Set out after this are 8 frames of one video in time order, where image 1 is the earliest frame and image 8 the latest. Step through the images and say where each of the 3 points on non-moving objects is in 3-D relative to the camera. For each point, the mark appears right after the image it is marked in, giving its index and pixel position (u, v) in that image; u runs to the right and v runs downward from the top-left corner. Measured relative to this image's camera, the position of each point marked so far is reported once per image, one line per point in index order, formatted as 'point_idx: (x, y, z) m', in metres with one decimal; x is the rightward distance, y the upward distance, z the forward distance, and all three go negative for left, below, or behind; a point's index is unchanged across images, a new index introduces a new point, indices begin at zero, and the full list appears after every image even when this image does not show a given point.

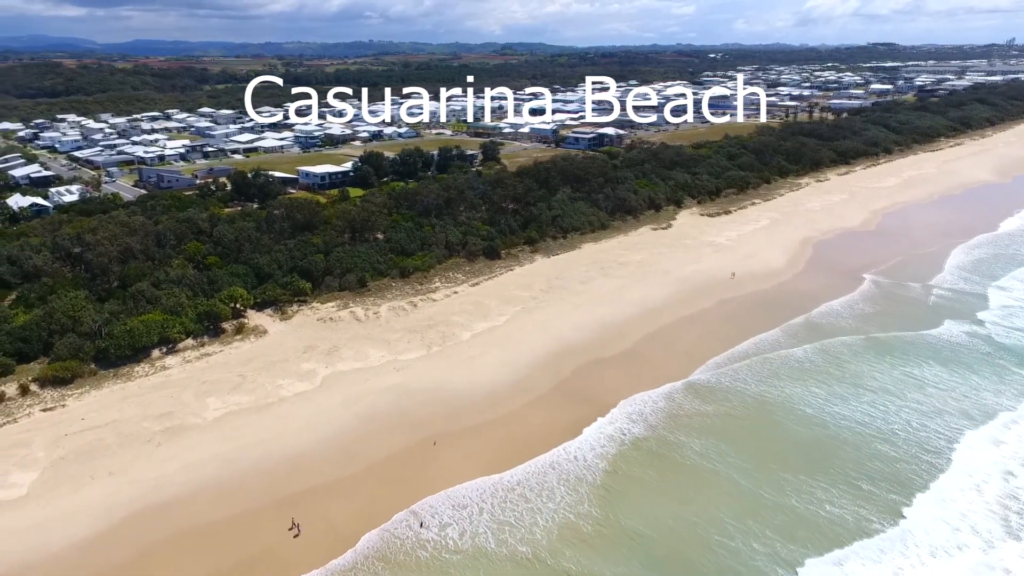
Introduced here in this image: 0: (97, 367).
0: (-11.9, -2.3, +19.5) m
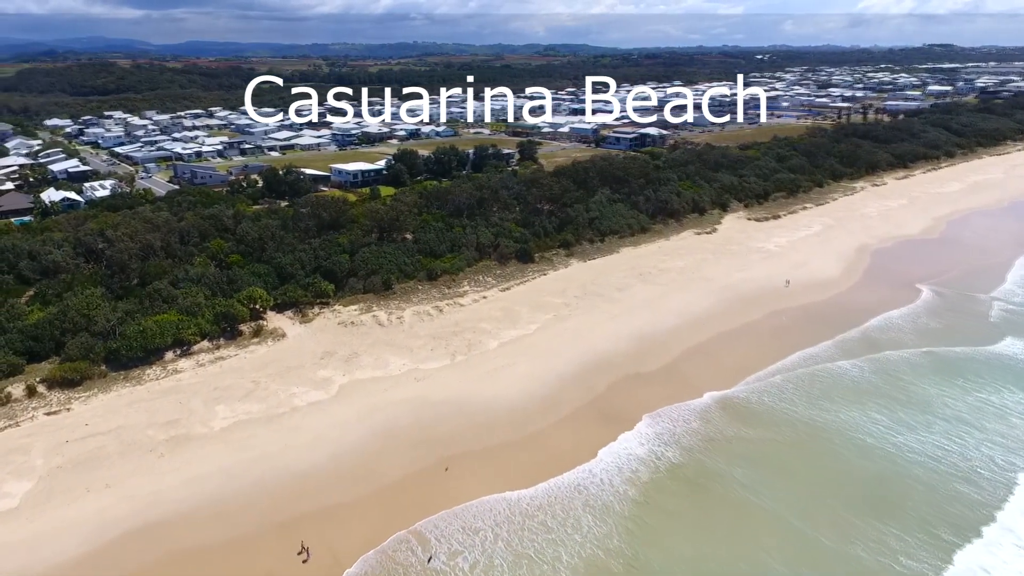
0: (-11.1, -2.2, +18.7) m
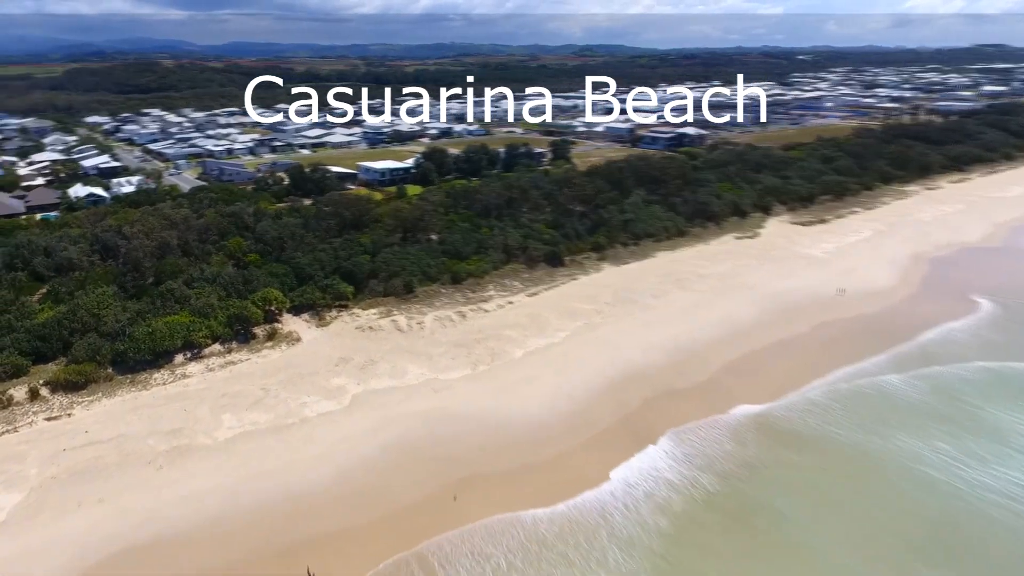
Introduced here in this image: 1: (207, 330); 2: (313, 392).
0: (-10.5, -2.2, +17.9) m
1: (-8.7, -1.2, +19.4) m
2: (-5.1, -2.7, +17.4) m
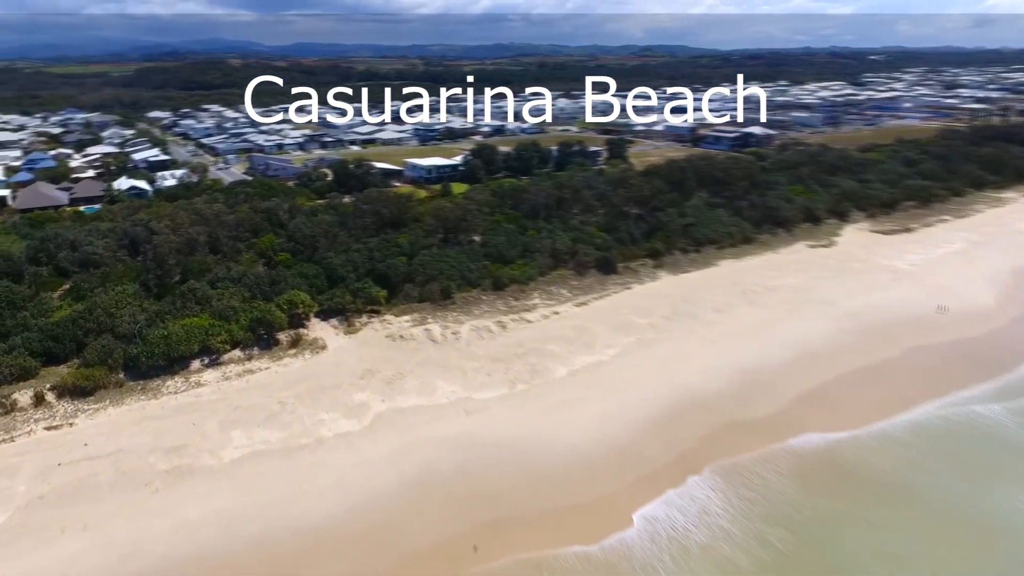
0: (-9.4, -2.2, +16.7) m
1: (-7.5, -1.2, +18.0) m
2: (-4.1, -2.8, +15.8) m
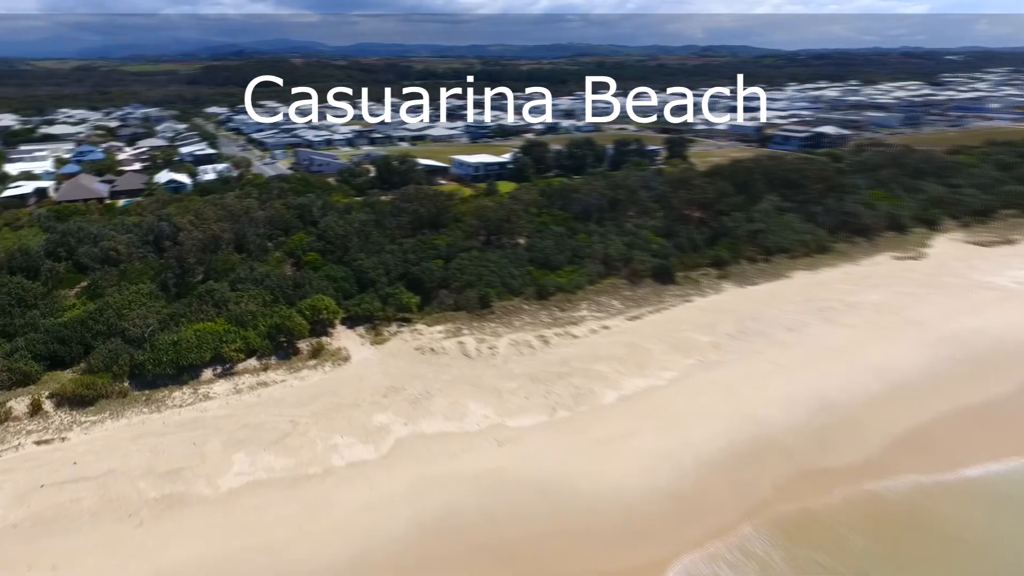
0: (-8.6, -2.2, +15.3) m
1: (-6.5, -1.3, +16.5) m
2: (-3.4, -2.9, +14.0) m
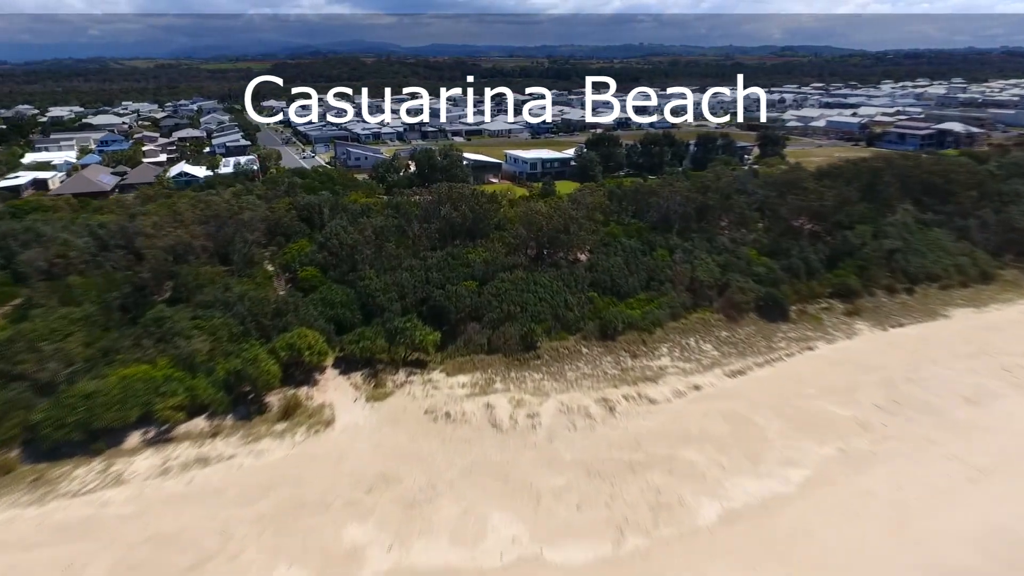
0: (-7.8, -2.7, +10.9) m
1: (-5.7, -1.9, +11.9) m
2: (-2.8, -3.6, +9.1) m
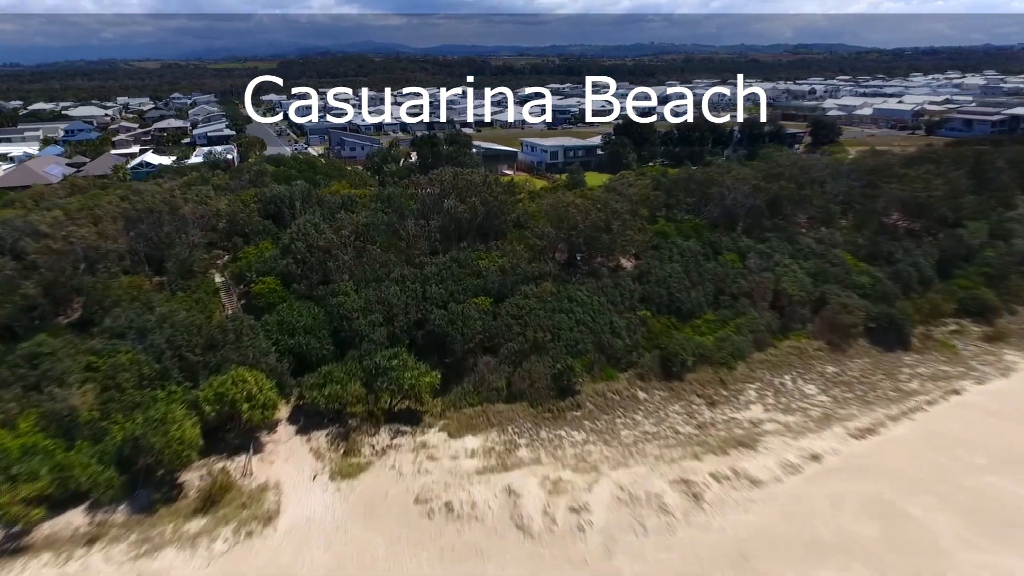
0: (-7.5, -3.0, +6.9) m
1: (-5.3, -2.2, +7.8) m
2: (-2.5, -3.9, +5.0) m
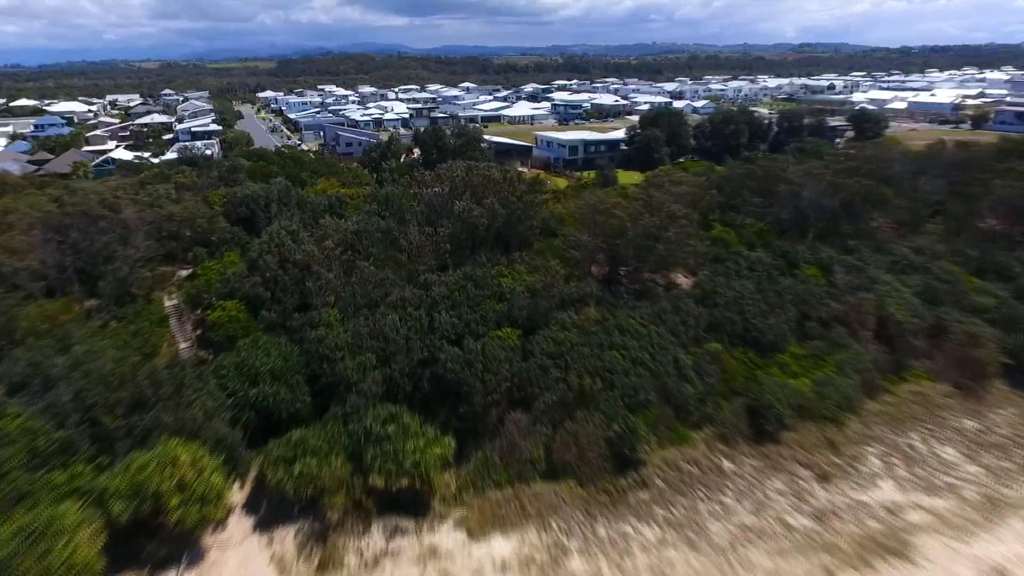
0: (-7.0, -3.4, +4.1) m
1: (-4.8, -2.5, +5.0) m
2: (-2.0, -4.3, +2.2) m
